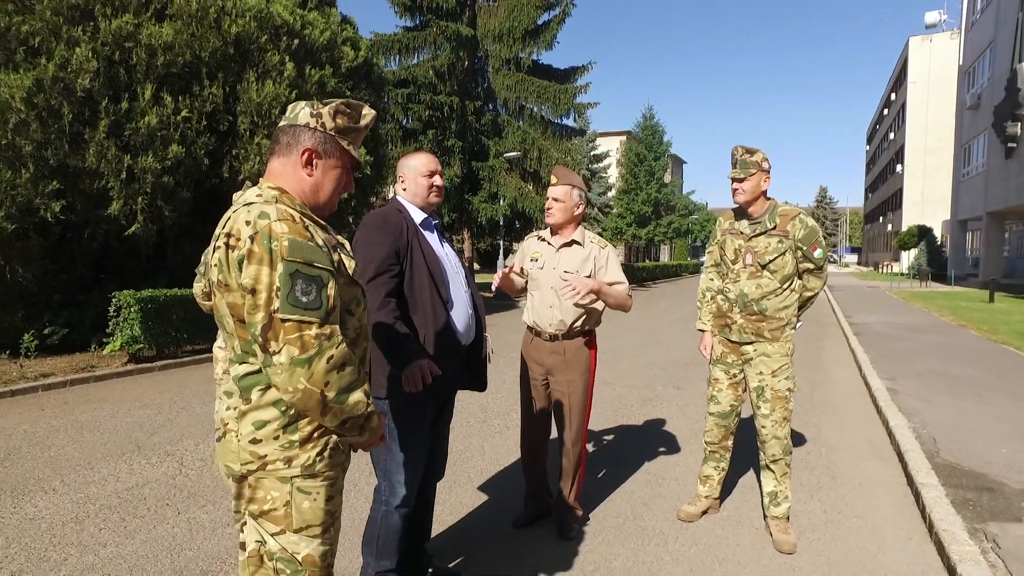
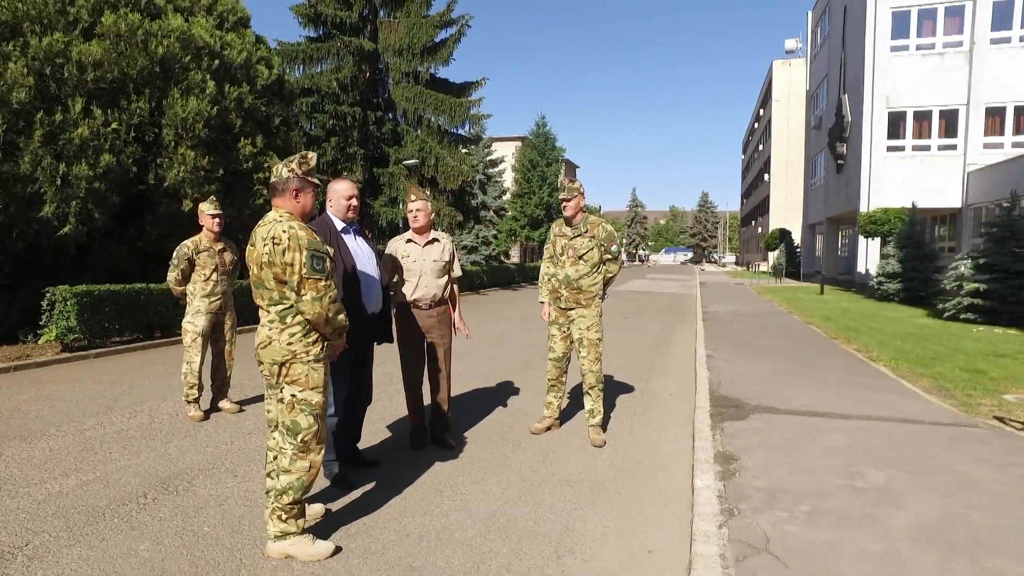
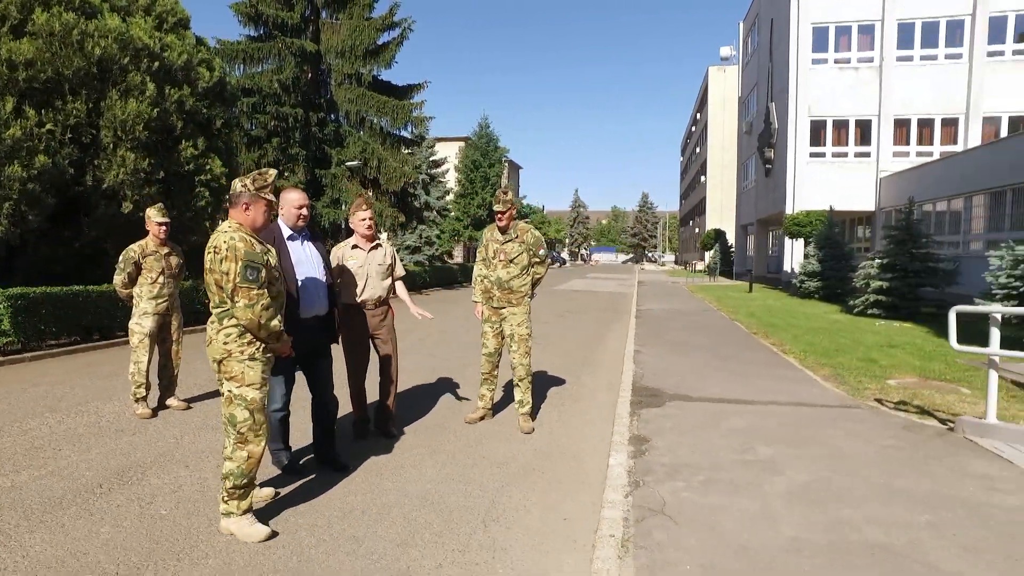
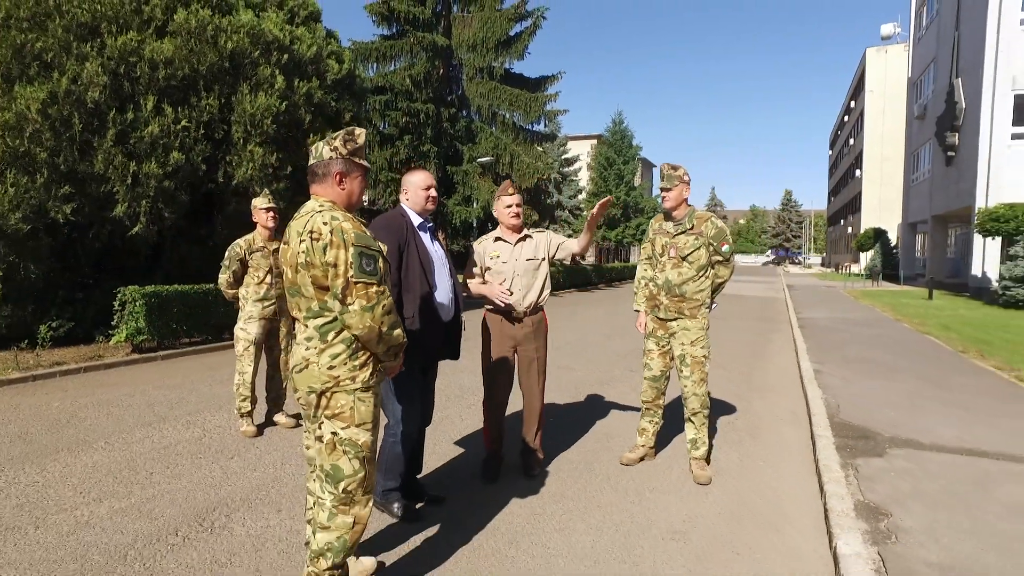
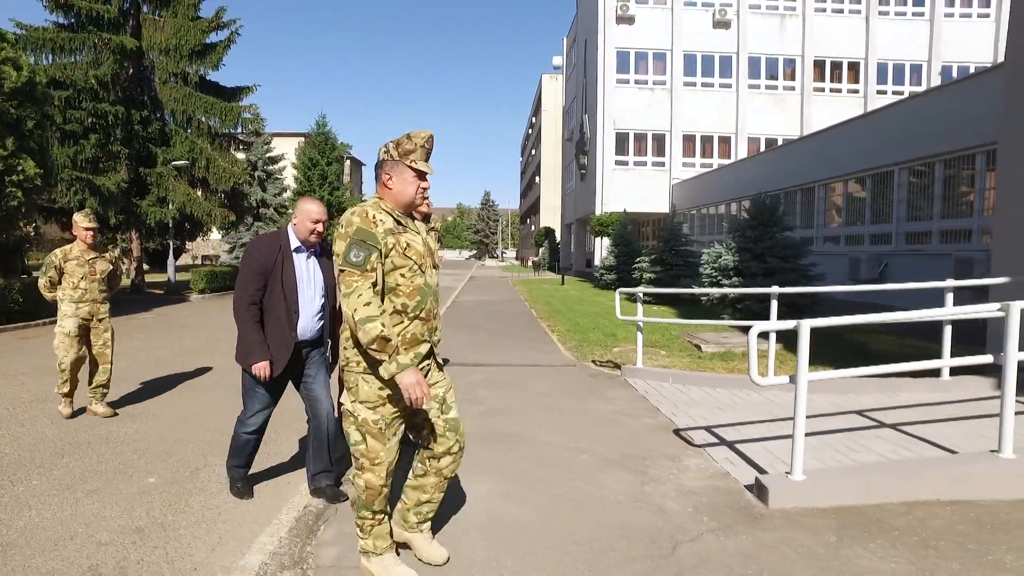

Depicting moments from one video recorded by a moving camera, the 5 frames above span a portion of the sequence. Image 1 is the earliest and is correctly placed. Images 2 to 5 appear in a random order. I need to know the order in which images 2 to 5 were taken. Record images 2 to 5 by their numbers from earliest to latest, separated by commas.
4, 2, 3, 5
